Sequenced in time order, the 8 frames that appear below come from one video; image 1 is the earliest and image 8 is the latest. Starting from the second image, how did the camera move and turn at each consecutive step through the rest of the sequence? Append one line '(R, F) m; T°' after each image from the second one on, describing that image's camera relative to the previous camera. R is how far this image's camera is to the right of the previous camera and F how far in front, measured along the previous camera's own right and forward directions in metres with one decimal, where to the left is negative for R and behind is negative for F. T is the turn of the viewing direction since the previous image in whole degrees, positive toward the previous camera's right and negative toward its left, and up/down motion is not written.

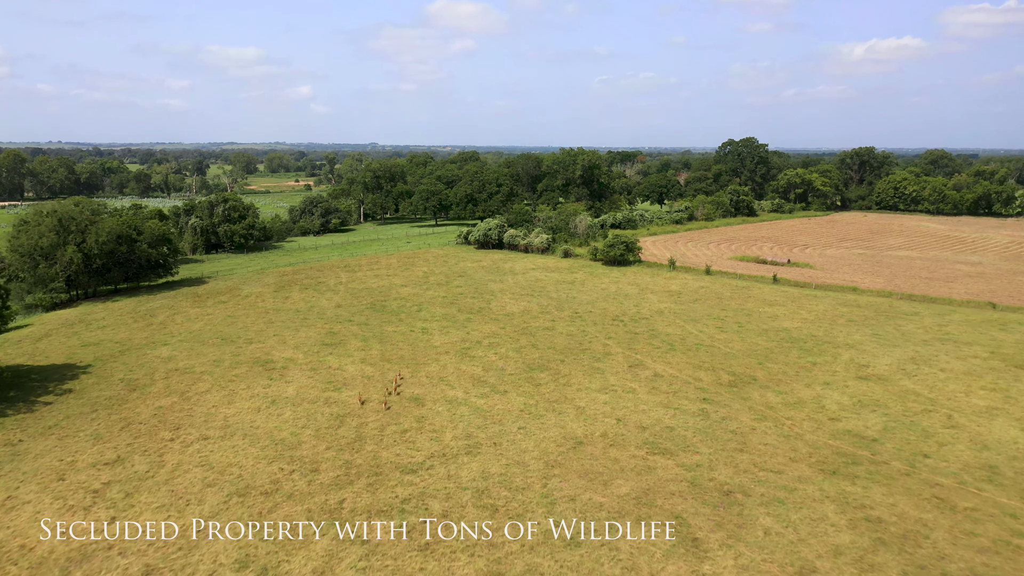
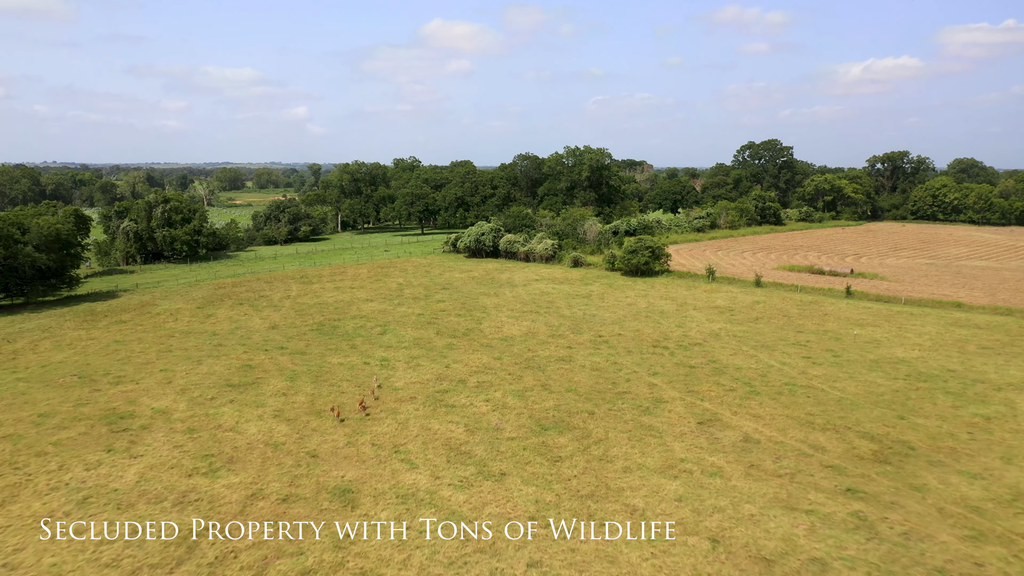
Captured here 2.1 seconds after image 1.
(-0.1, +10.5) m; 0°
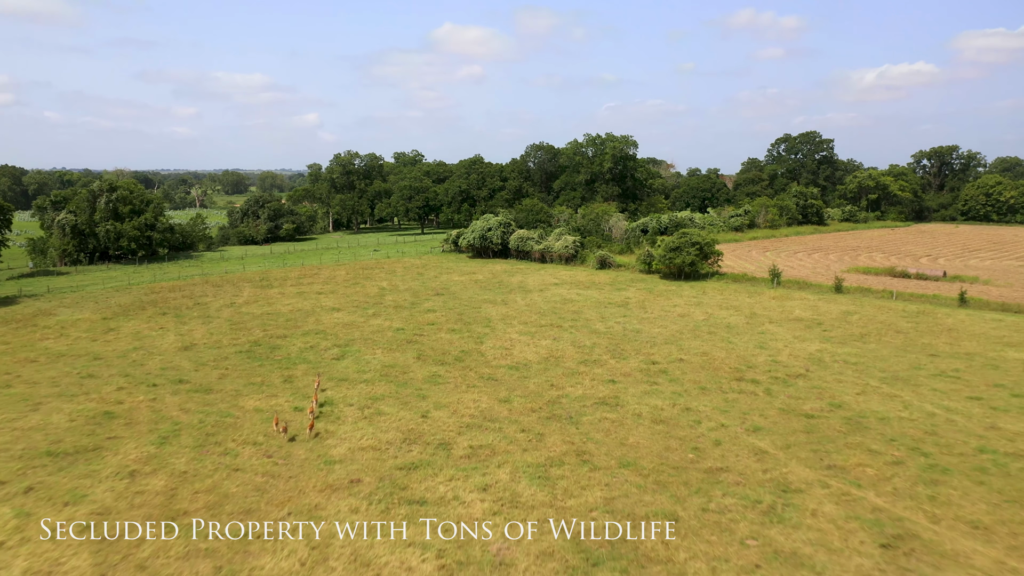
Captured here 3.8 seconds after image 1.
(-0.1, +8.4) m; -1°
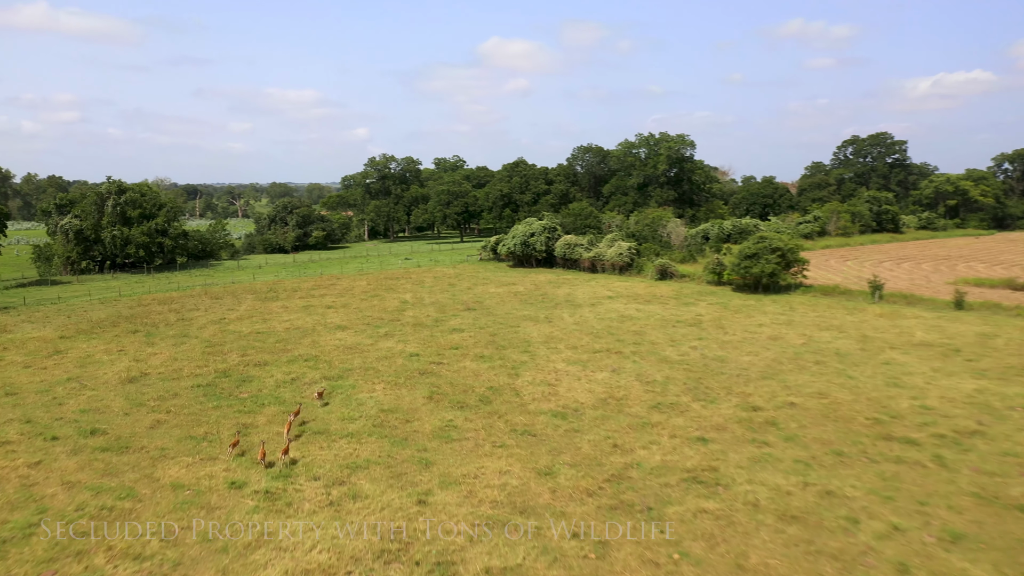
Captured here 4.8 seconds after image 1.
(0.0, +5.1) m; -4°
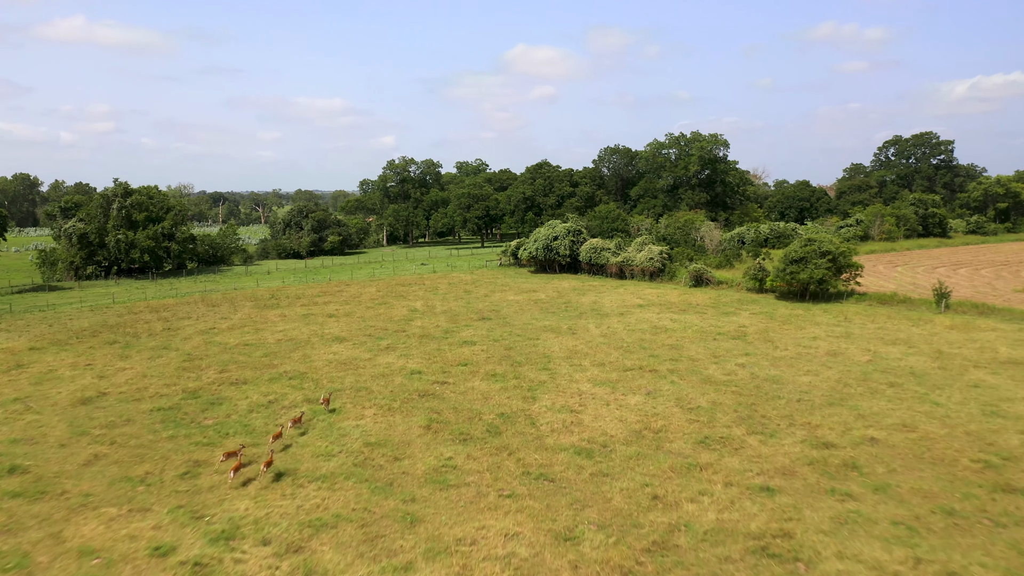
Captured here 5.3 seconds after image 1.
(+0.2, +2.4) m; -2°
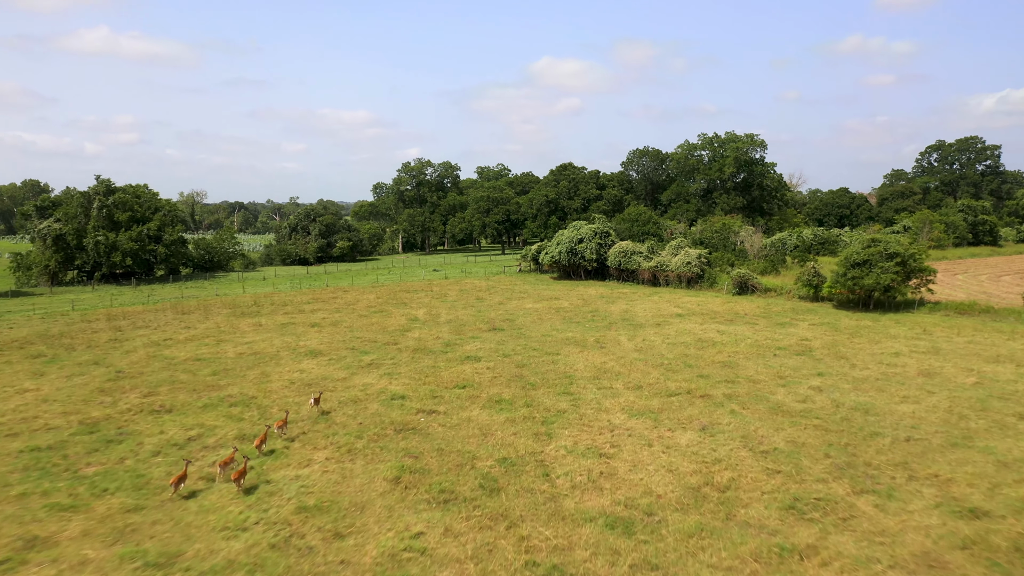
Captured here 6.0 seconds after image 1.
(+0.2, +3.5) m; -2°
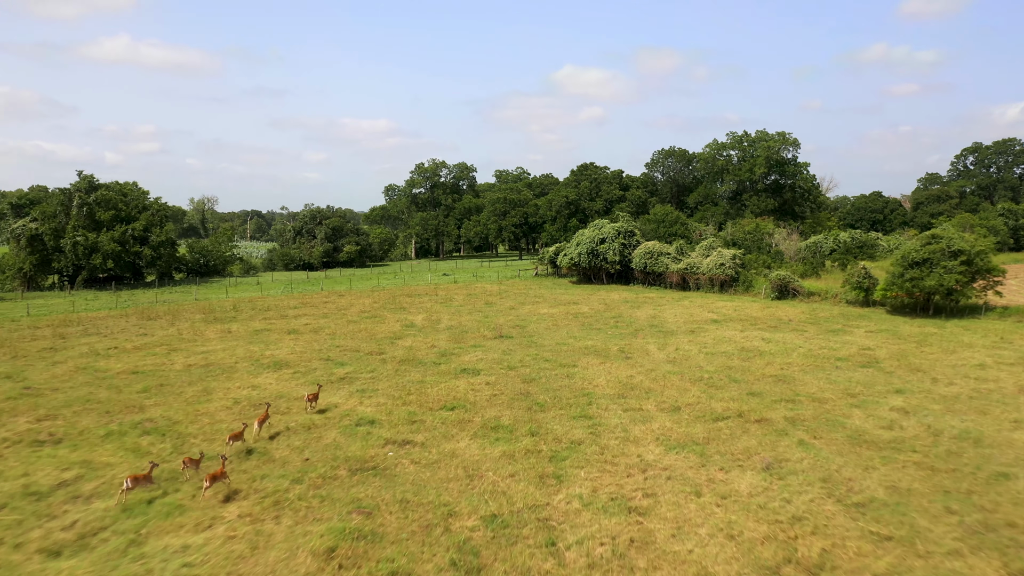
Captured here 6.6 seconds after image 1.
(+0.3, +2.7) m; -2°
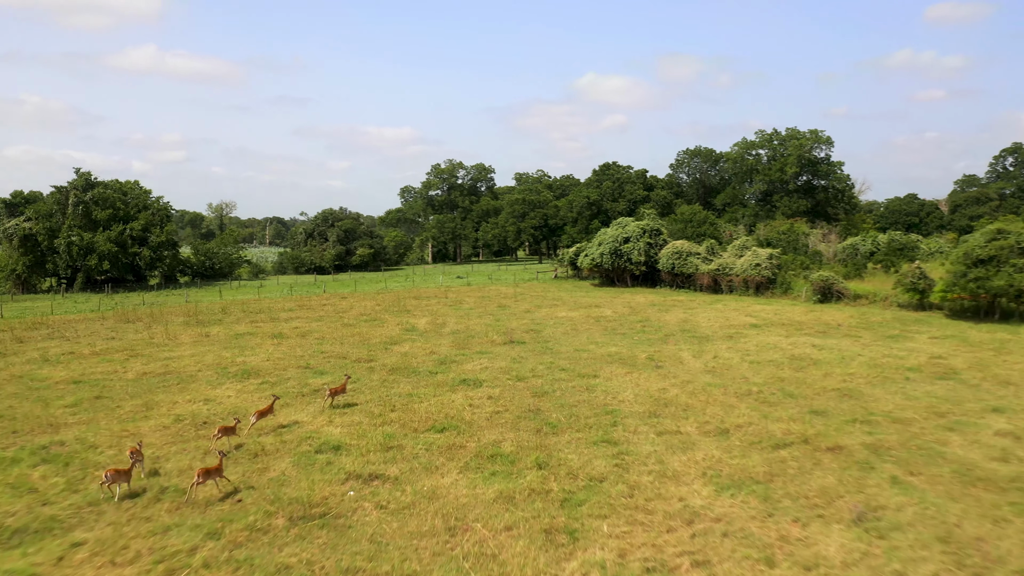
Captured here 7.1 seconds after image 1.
(+0.2, +2.0) m; -2°
